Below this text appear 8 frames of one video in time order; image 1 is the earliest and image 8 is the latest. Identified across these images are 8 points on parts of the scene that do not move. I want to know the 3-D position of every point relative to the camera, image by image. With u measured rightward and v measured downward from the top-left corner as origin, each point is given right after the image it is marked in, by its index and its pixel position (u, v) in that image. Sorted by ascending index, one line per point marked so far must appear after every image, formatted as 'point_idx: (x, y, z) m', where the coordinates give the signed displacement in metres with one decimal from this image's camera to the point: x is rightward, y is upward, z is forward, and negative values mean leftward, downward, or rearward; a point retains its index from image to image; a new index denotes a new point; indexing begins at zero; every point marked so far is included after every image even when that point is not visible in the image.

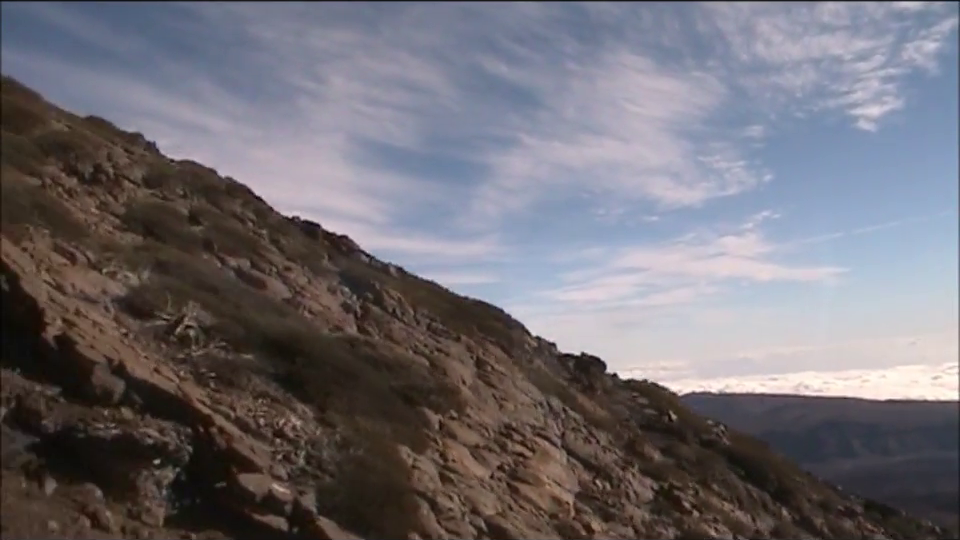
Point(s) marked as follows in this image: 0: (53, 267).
0: (-6.9, +0.1, +16.1) m
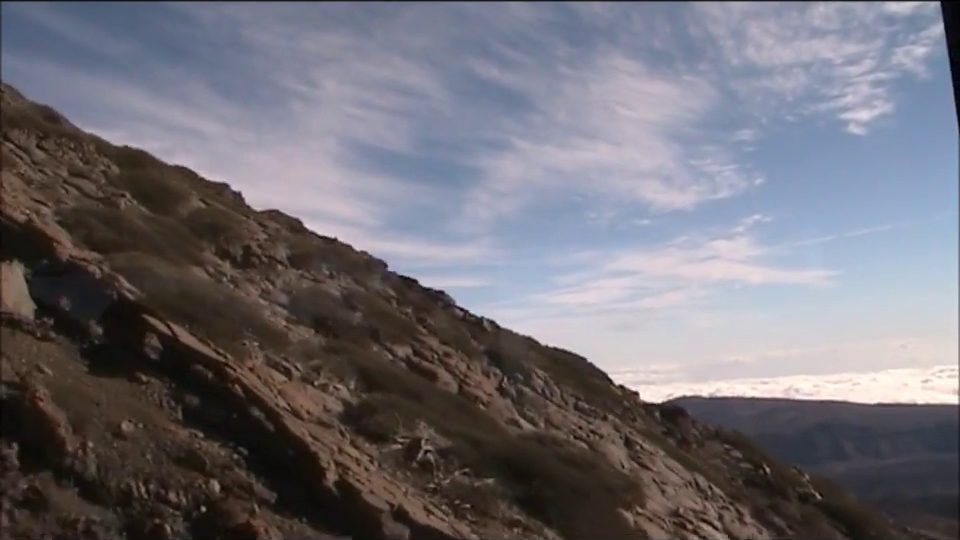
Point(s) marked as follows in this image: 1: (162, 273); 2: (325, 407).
0: (-3.2, -1.9, +16.0) m
1: (-5.3, -0.1, +17.0) m
2: (-2.5, -2.2, +16.3) m
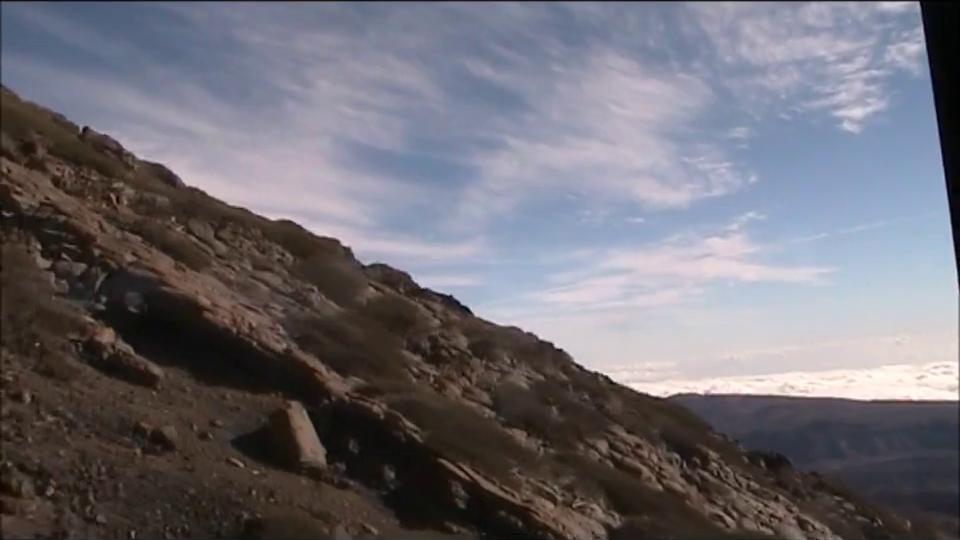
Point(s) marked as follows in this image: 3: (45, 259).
0: (+1.2, -4.0, +16.0) m
1: (-1.0, -2.2, +16.9) m
2: (+1.9, -4.3, +16.4) m
3: (-7.4, +0.2, +17.2) m
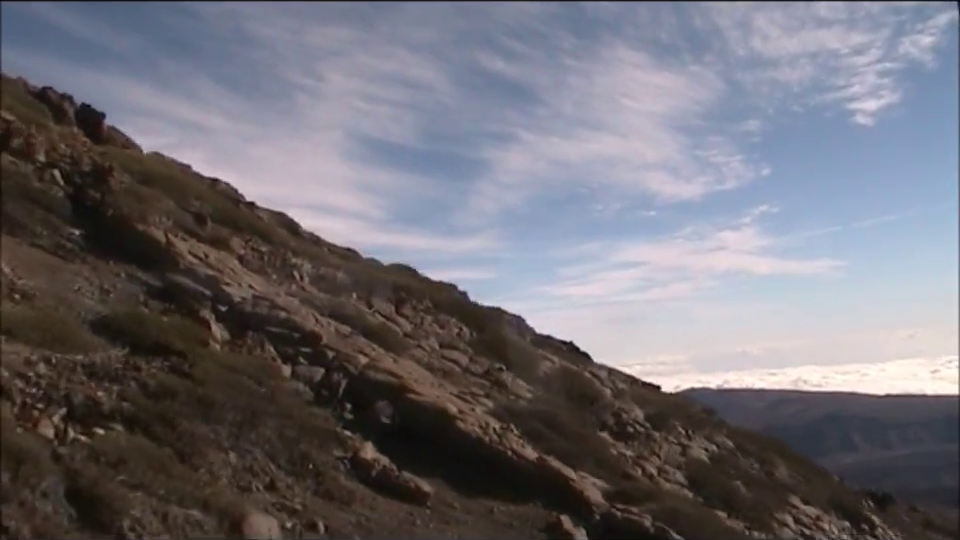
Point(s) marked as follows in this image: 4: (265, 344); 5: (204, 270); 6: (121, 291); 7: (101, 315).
0: (+5.4, -5.8, +16.3) m
1: (+3.2, -4.0, +17.1) m
2: (+6.1, -6.1, +16.7) m
3: (-3.3, -1.6, +17.2) m
4: (-3.8, -1.3, +17.6) m
5: (-5.4, 0.0, +19.8) m
6: (-6.7, -0.4, +18.7) m
7: (-6.6, -0.8, +17.7) m
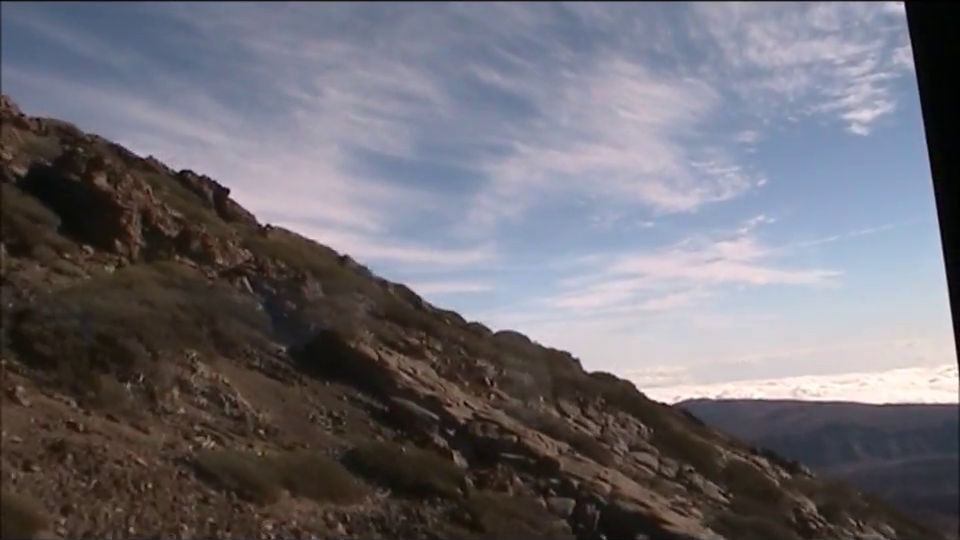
0: (+9.9, -8.0, +16.7) m
1: (+7.6, -6.2, +17.4) m
2: (+10.5, -8.4, +17.1) m
3: (+1.1, -3.9, +17.2) m
4: (+0.6, -3.6, +17.6) m
5: (-1.1, -2.3, +19.8) m
6: (-2.4, -2.7, +18.6) m
7: (-2.3, -3.1, +17.6) m
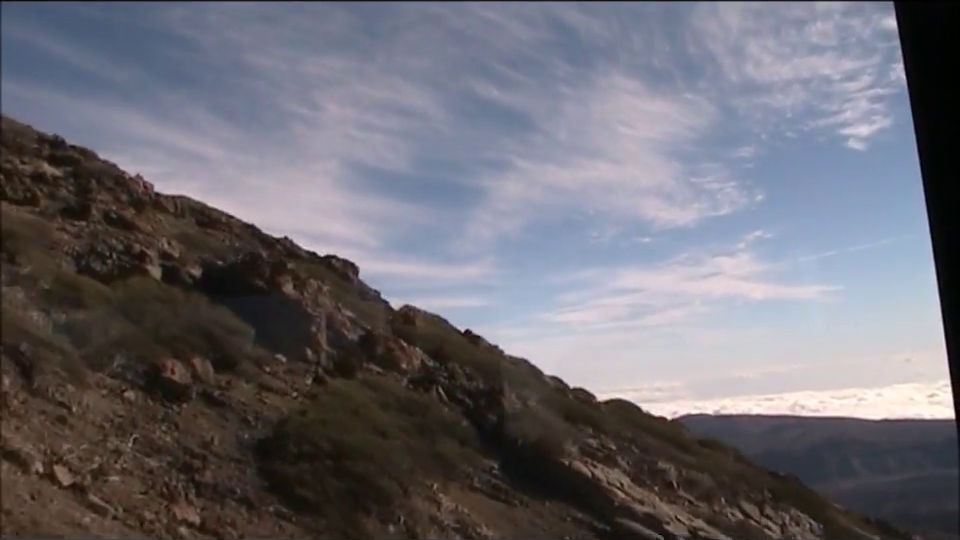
0: (+14.2, -10.4, +17.3) m
1: (+11.9, -8.6, +17.9) m
2: (+14.8, -10.7, +17.7) m
3: (+5.4, -6.3, +17.5) m
4: (+4.9, -6.0, +17.8) m
5: (+3.1, -4.7, +19.9) m
6: (+1.9, -5.1, +18.7) m
7: (+2.0, -5.5, +17.7) m
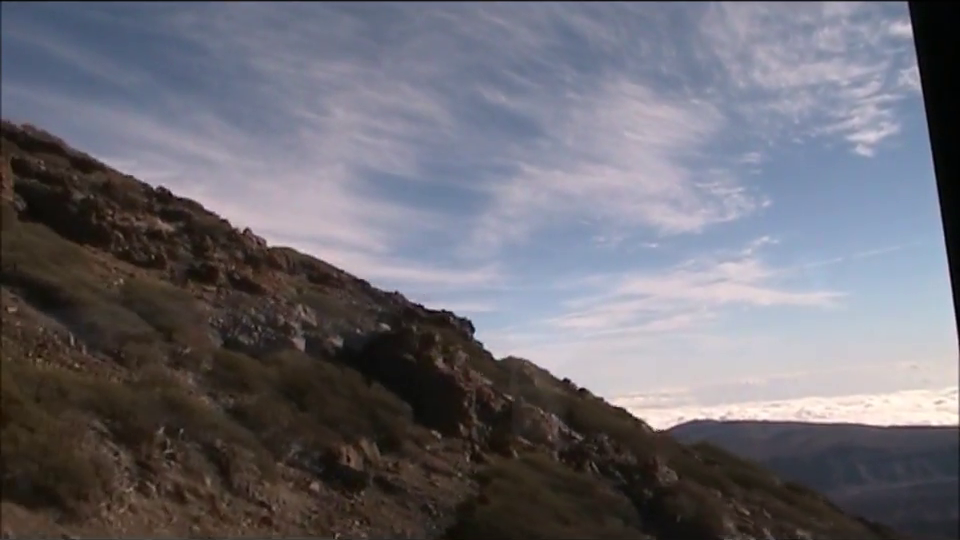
0: (+15.7, -11.4, +17.6) m
1: (+13.4, -9.6, +18.1) m
2: (+16.3, -11.7, +18.0) m
3: (+6.9, -7.3, +17.7) m
4: (+6.4, -7.0, +18.1) m
5: (+4.6, -5.7, +20.1) m
6: (+3.4, -6.1, +18.9) m
7: (+3.5, -6.5, +17.9) m
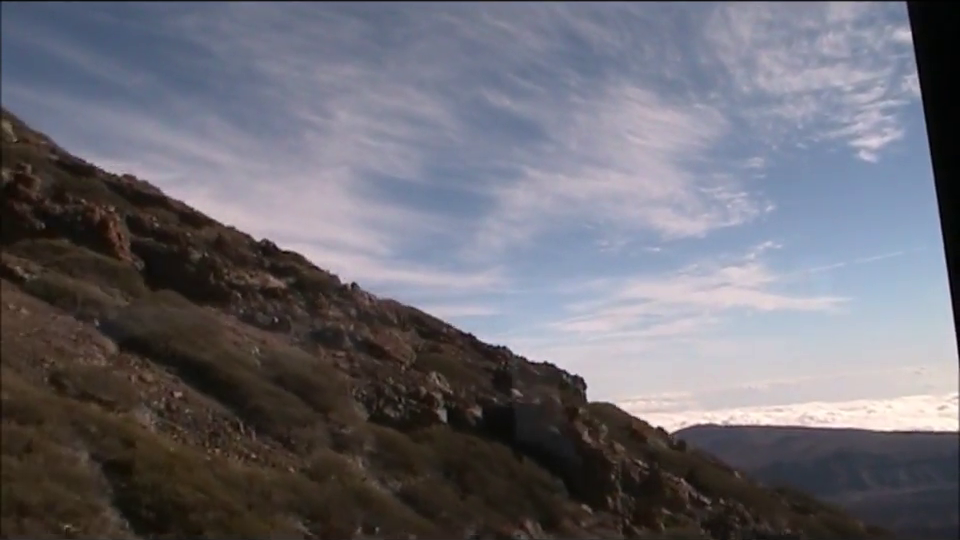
0: (+15.3, -11.3, +17.5) m
1: (+13.0, -9.5, +18.1) m
2: (+15.9, -11.6, +17.9) m
3: (+6.5, -7.2, +17.7) m
4: (+6.0, -6.8, +18.1) m
5: (+4.2, -5.5, +20.2) m
6: (+3.0, -5.9, +19.0) m
7: (+3.1, -6.3, +17.9) m
